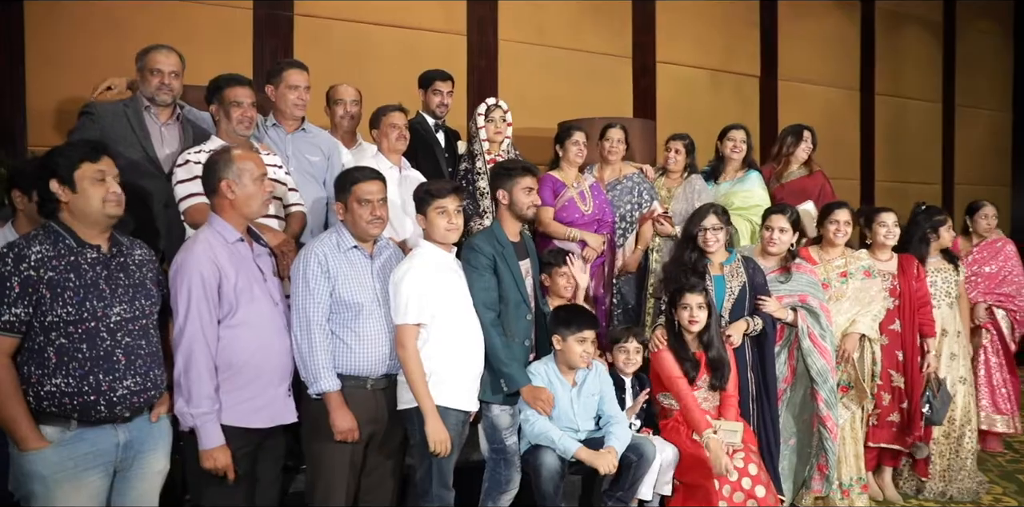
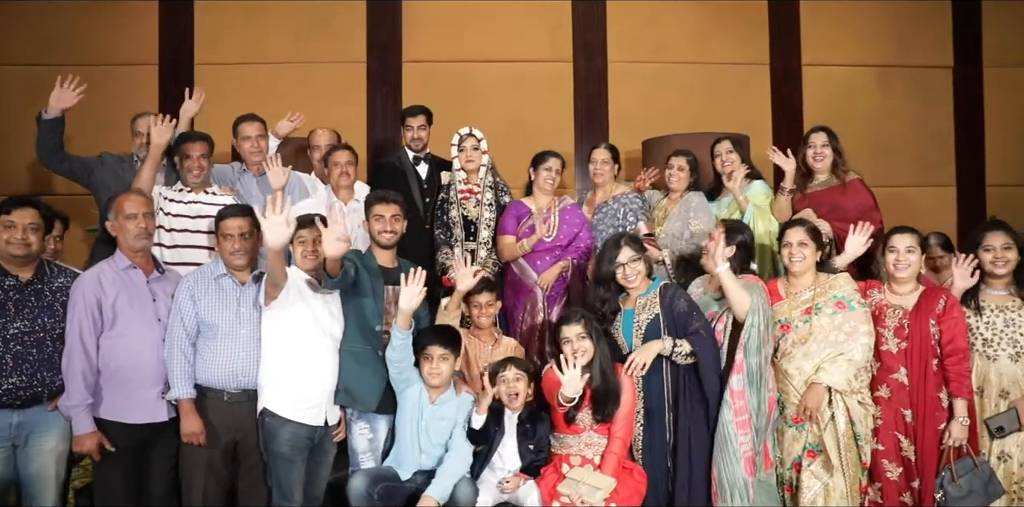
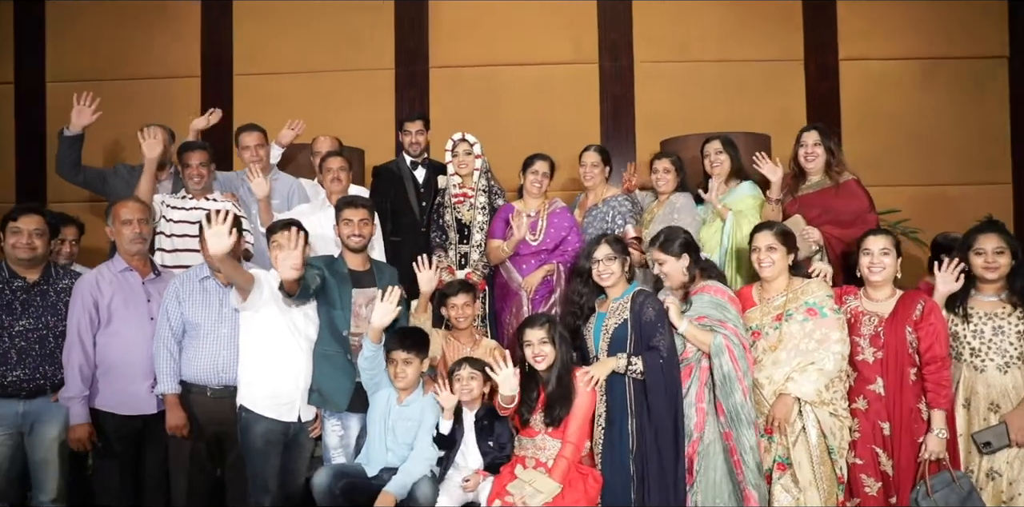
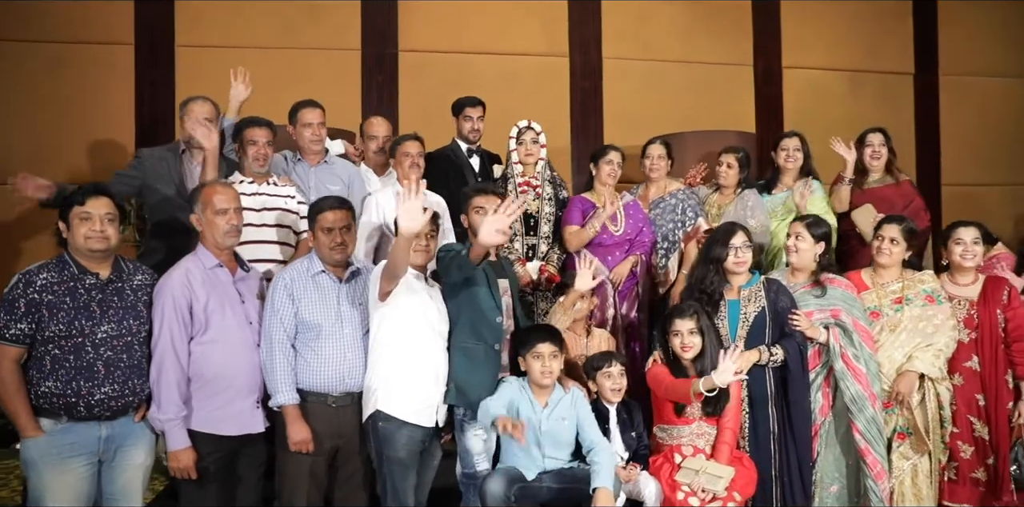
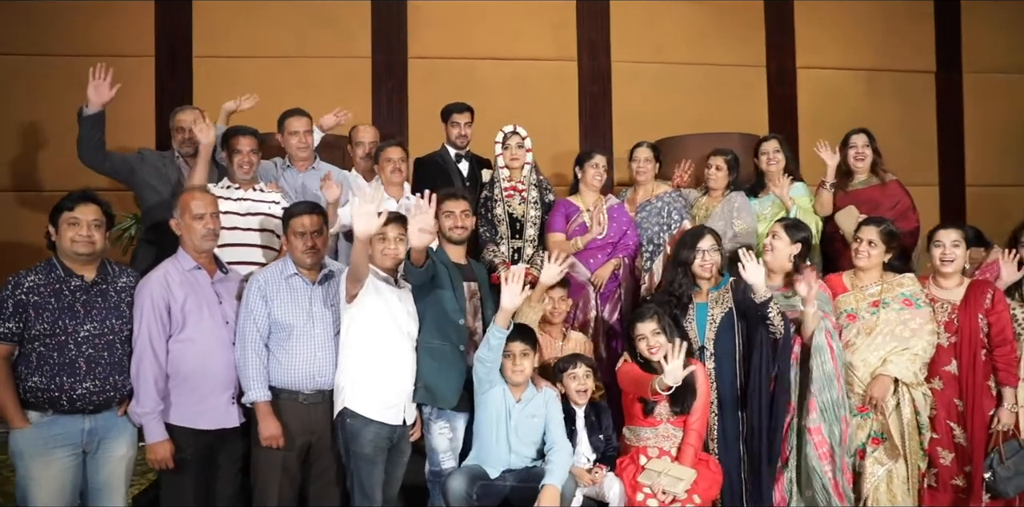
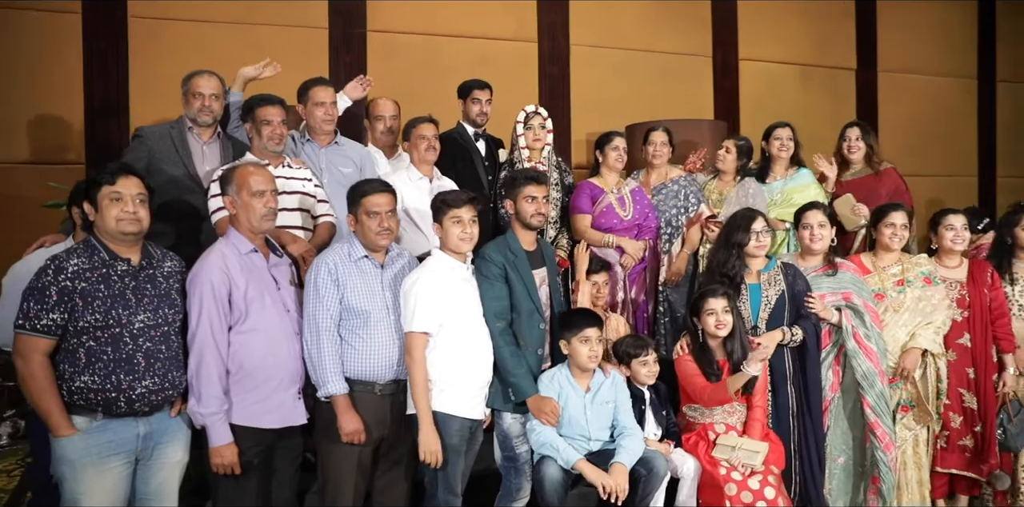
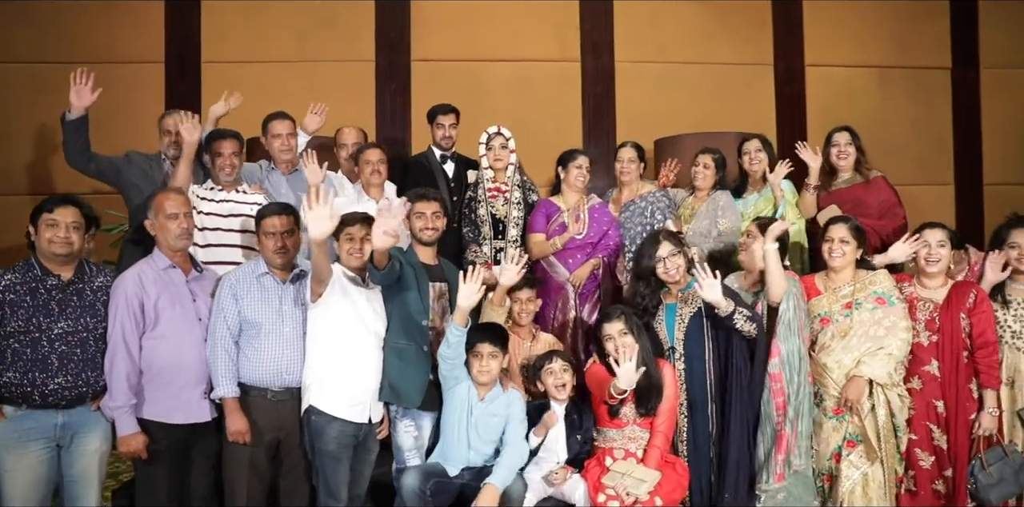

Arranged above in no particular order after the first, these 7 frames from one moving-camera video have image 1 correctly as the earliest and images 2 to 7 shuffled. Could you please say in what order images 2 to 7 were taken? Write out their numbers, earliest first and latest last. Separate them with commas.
6, 4, 5, 7, 2, 3
